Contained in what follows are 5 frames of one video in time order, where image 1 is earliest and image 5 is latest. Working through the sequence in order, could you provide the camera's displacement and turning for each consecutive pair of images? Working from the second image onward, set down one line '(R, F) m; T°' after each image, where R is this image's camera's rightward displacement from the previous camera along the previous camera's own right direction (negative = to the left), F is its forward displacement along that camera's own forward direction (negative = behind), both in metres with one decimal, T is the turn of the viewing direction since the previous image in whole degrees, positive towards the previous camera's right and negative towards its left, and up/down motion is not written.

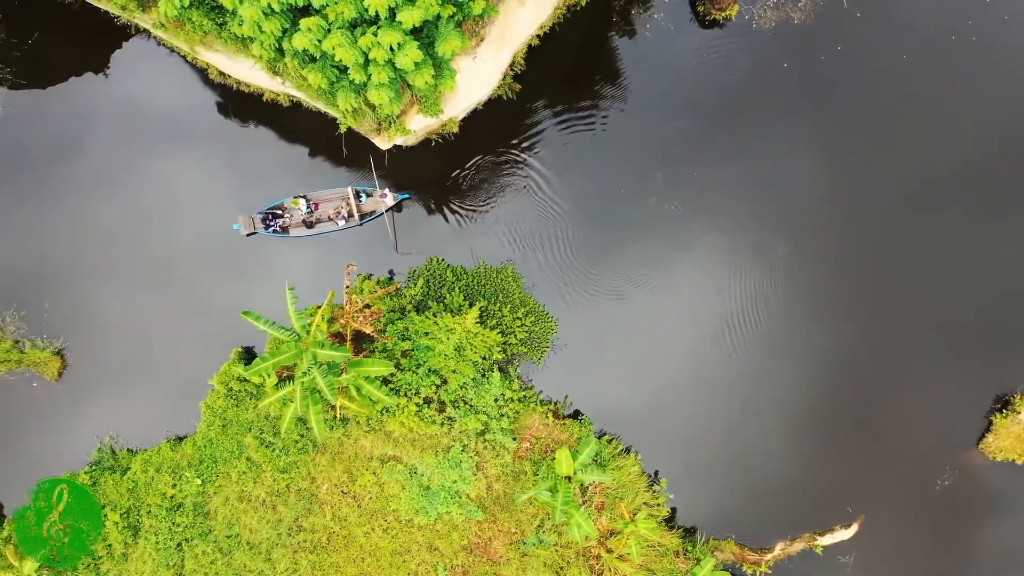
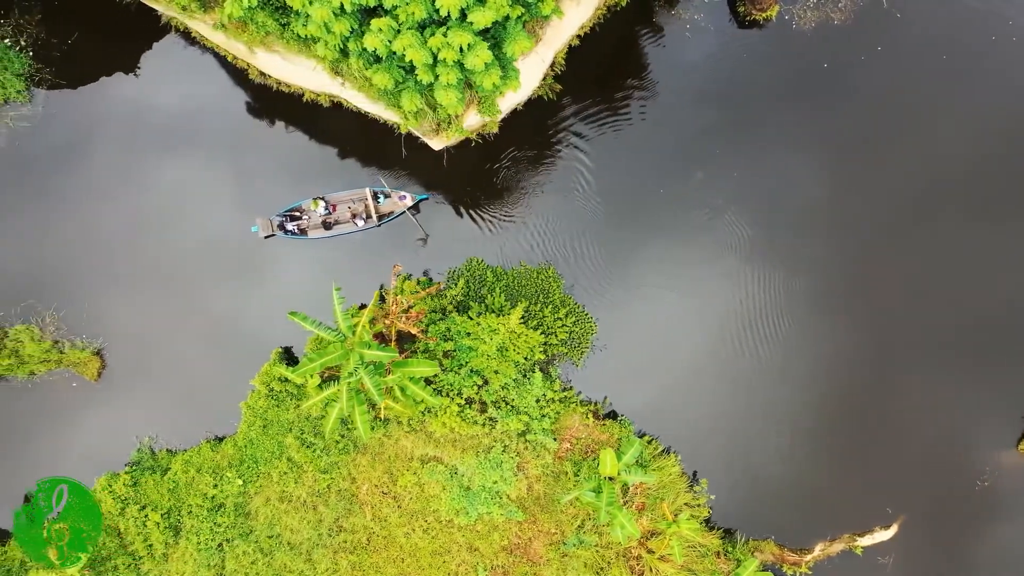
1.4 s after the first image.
(-0.8, 0.0) m; 0°
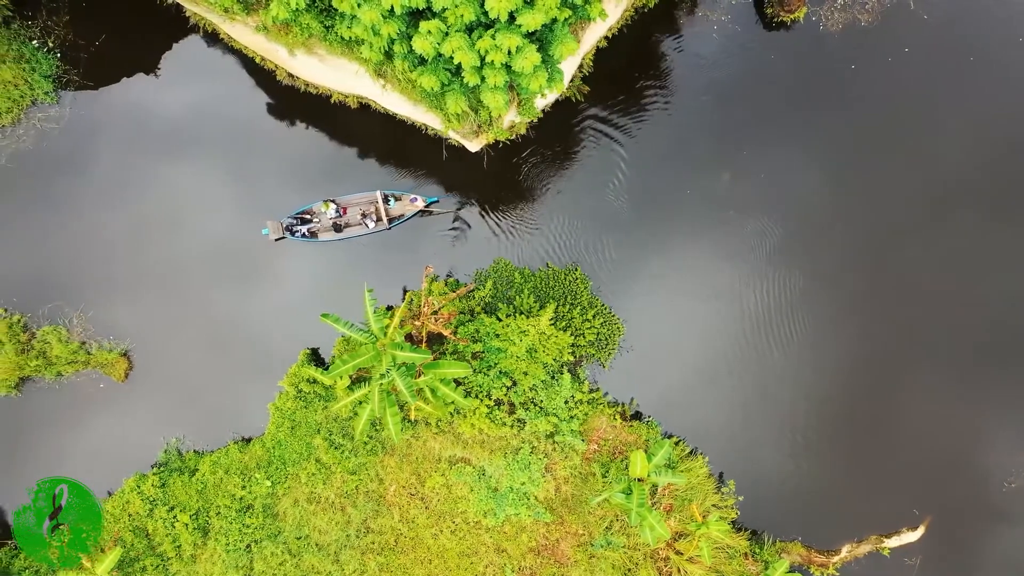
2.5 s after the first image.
(-0.6, 0.0) m; 0°
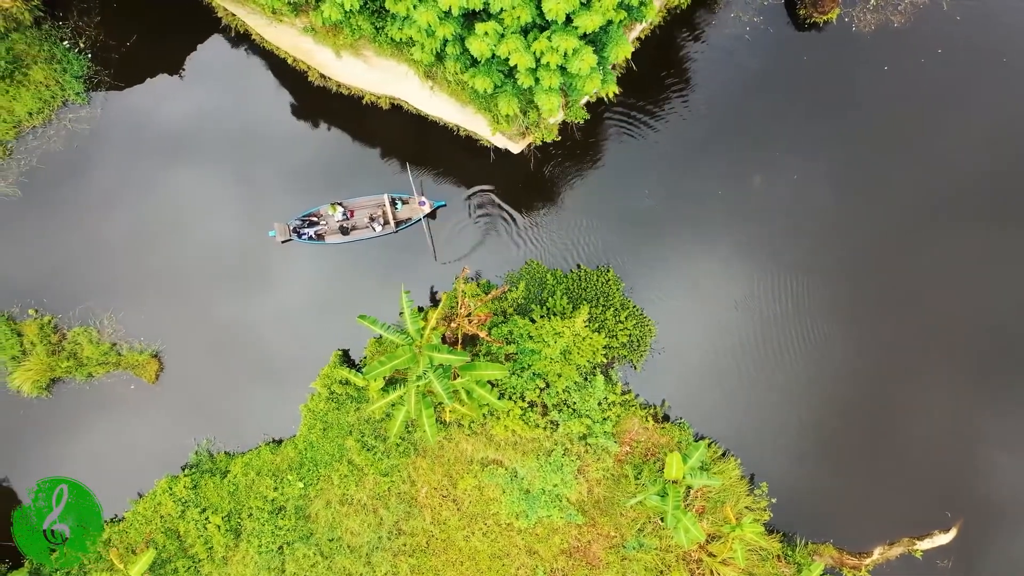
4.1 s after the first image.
(-0.7, 0.0) m; 0°
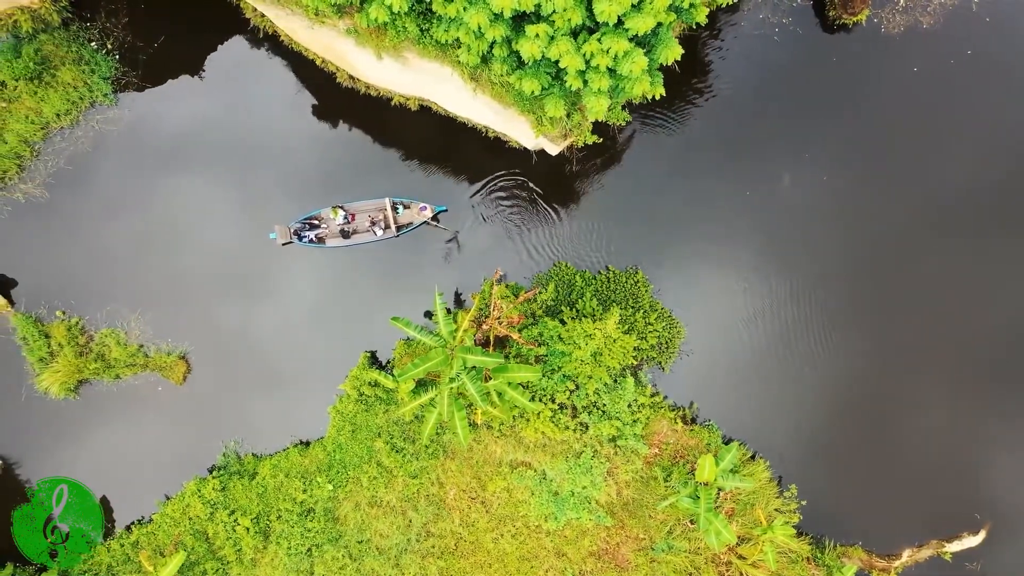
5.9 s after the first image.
(-0.6, 0.0) m; 0°
